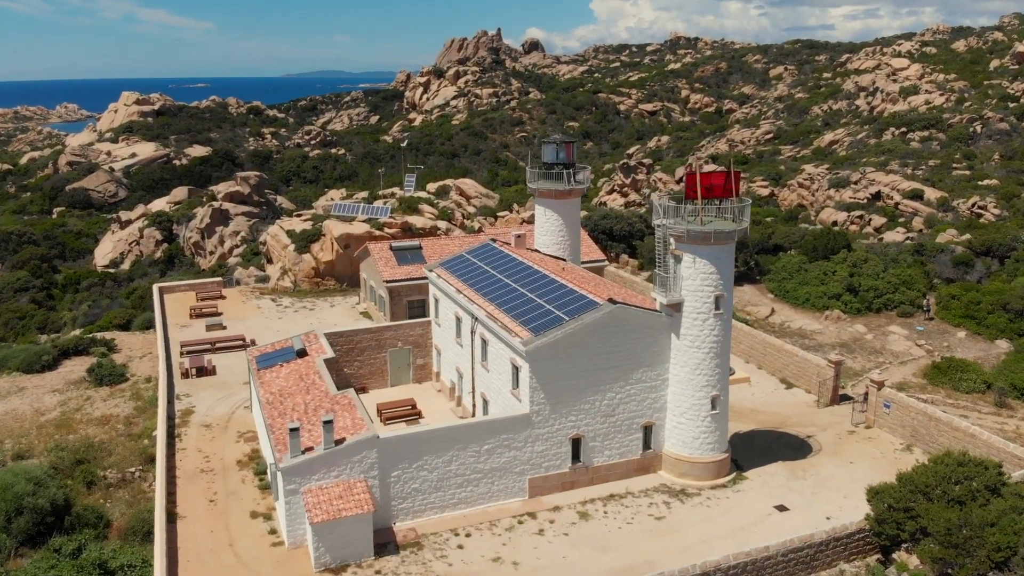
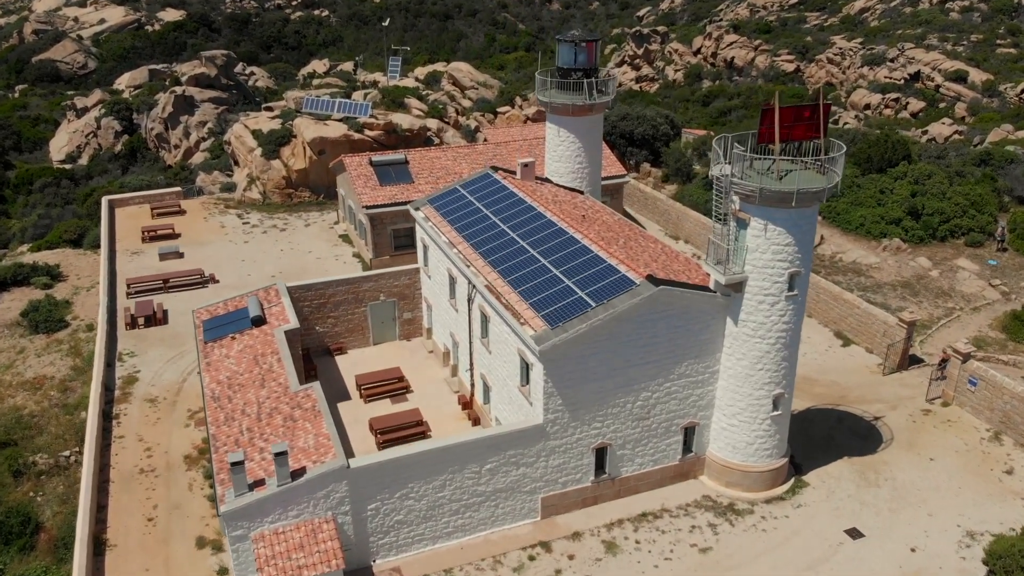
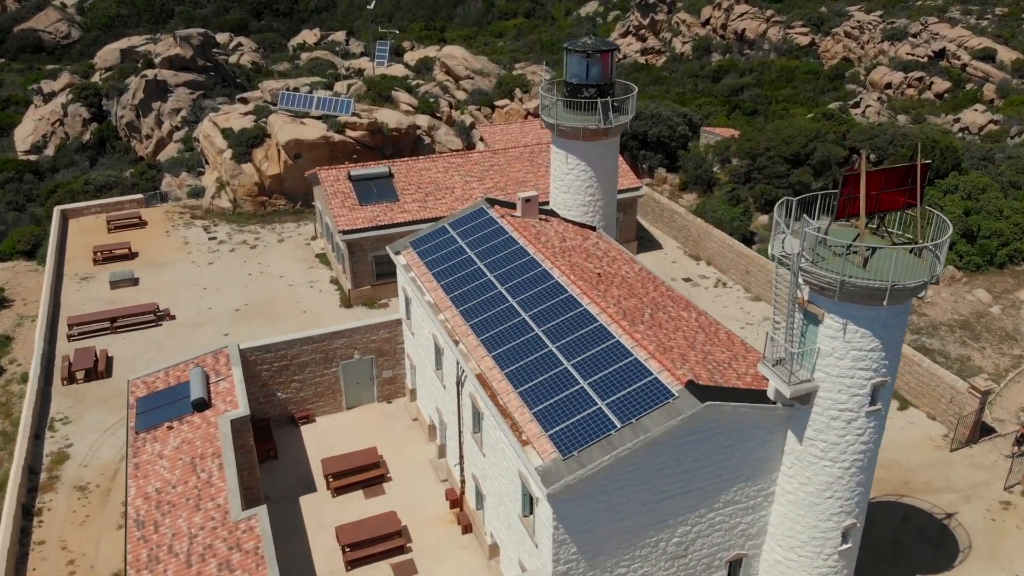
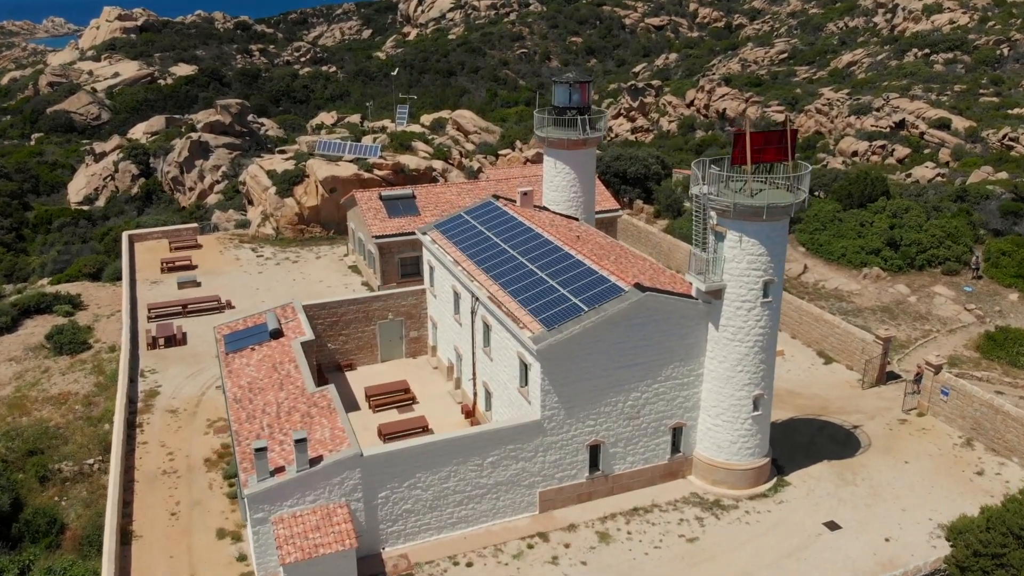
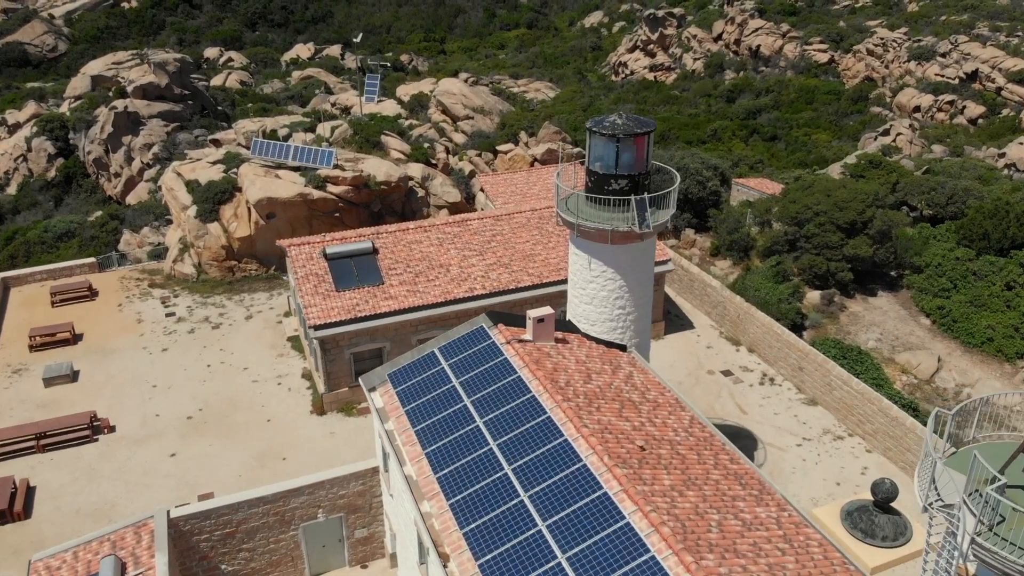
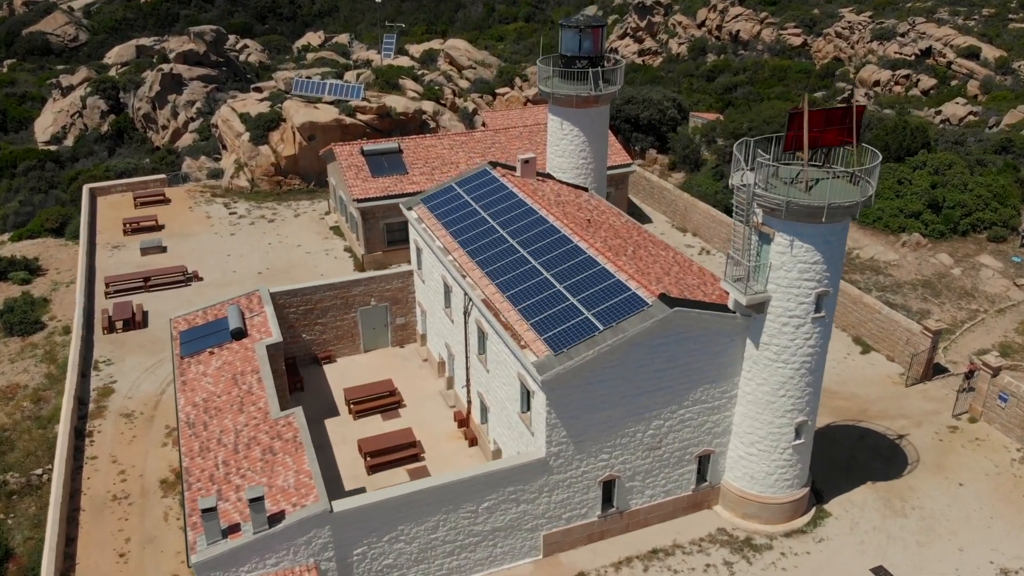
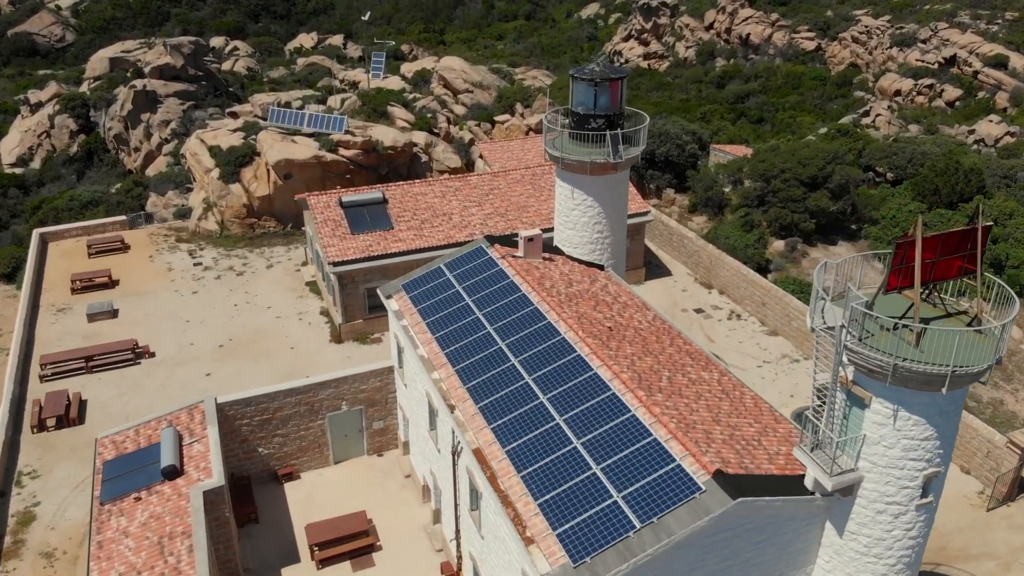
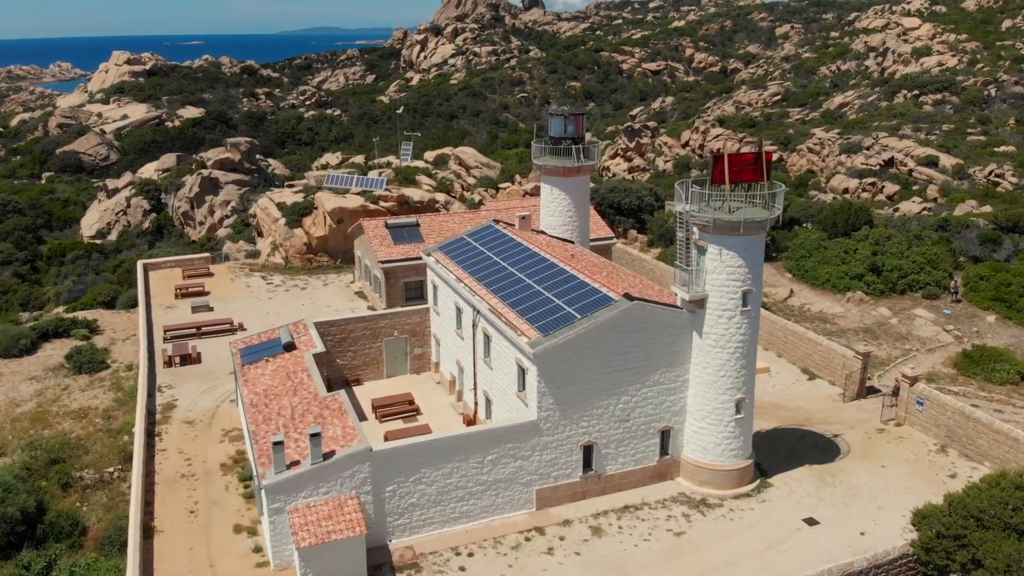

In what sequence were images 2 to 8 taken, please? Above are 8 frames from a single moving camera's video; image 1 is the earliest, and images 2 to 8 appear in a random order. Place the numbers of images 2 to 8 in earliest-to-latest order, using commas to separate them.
8, 4, 2, 6, 3, 7, 5
